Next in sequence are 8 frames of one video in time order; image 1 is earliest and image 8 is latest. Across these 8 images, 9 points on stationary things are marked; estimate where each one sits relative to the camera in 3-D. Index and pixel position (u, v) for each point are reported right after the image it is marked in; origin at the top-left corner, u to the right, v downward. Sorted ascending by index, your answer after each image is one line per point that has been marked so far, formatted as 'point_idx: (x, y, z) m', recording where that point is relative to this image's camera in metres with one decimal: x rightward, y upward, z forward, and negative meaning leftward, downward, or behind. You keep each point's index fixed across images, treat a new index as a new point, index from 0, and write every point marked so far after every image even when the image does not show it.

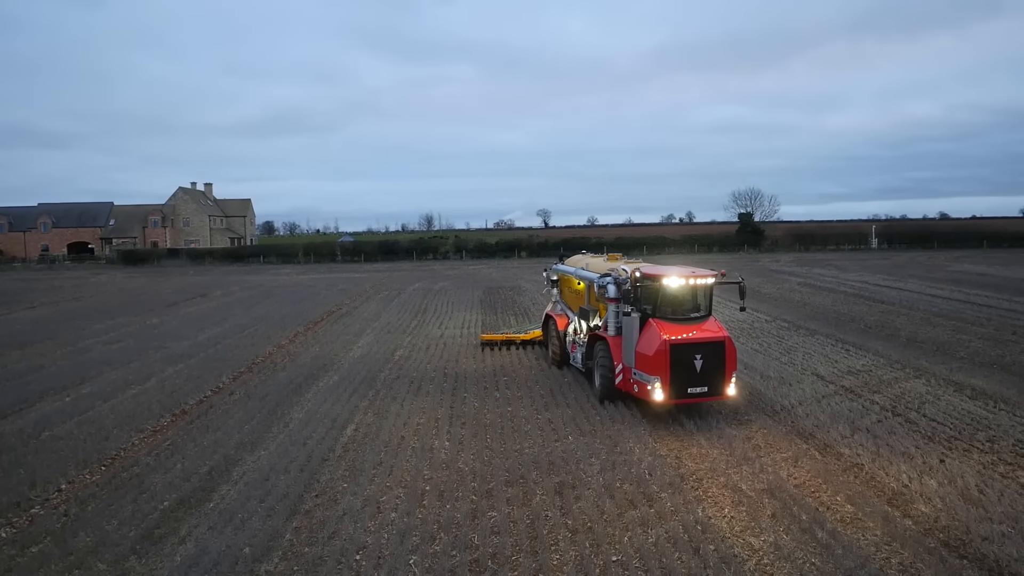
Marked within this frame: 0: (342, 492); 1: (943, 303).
0: (-1.8, -2.2, +7.2) m
1: (+12.5, -0.5, +18.9) m
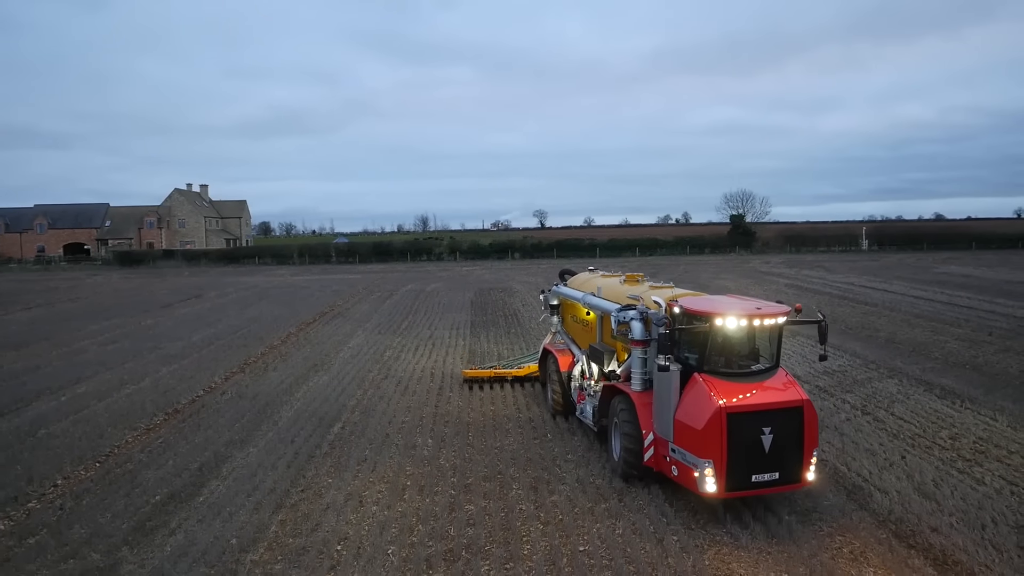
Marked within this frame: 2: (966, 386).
0: (-2.1, -2.2, +7.5) m
1: (+12.2, -0.6, +19.3) m
2: (+7.6, -1.6, +11.3) m
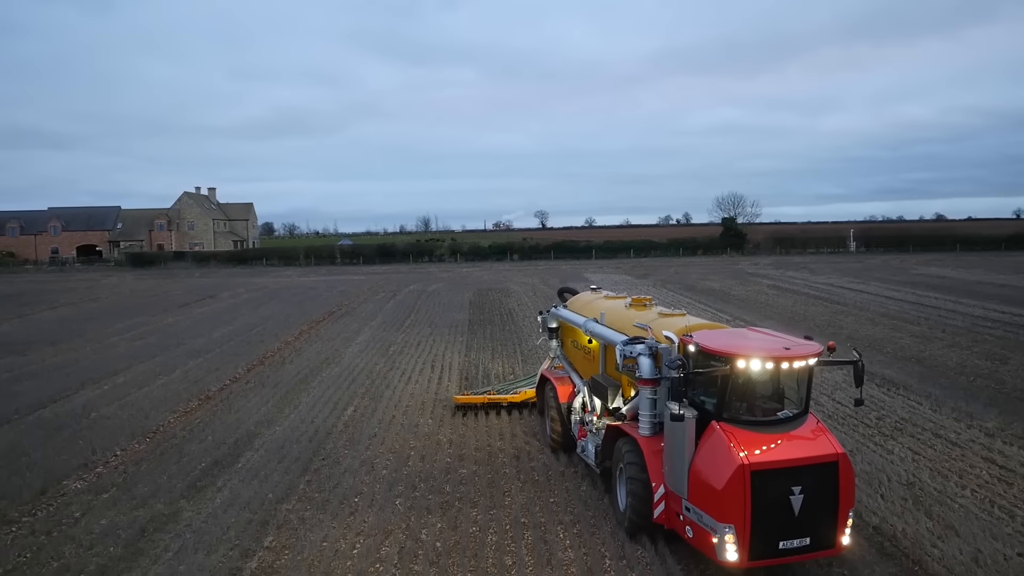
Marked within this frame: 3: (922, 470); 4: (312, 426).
0: (-2.3, -2.2, +9.0) m
1: (+12.0, -0.6, +20.7) m
2: (+7.4, -1.6, +12.7) m
3: (+5.0, -2.2, +8.3) m
4: (-3.1, -2.1, +10.2) m
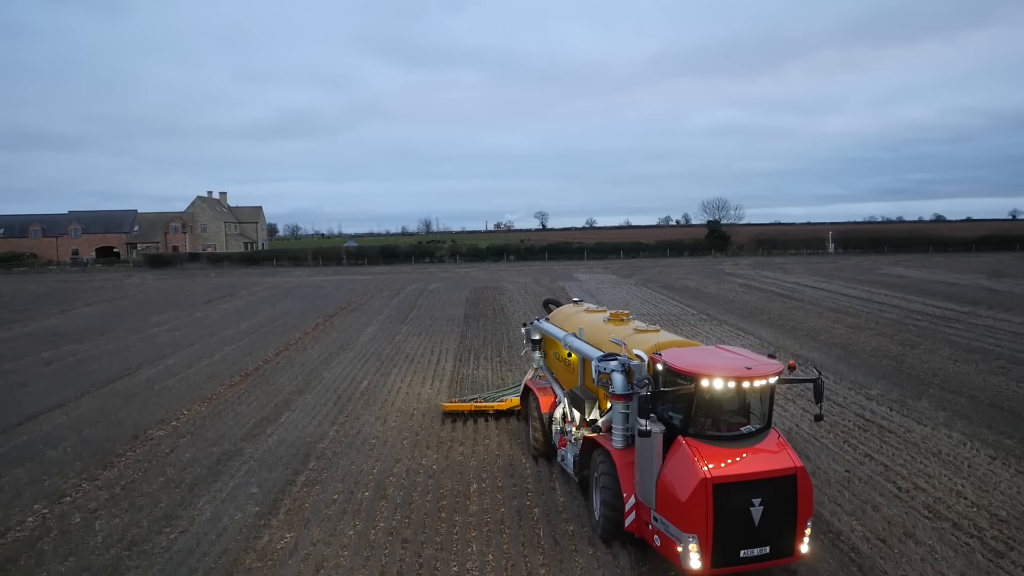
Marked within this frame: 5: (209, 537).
0: (-2.6, -2.2, +11.6) m
1: (+11.7, -0.5, +23.3) m
2: (+7.1, -1.6, +15.3) m
3: (+4.7, -2.1, +10.8) m
4: (-3.4, -2.0, +12.7) m
5: (-3.3, -2.7, +7.4) m
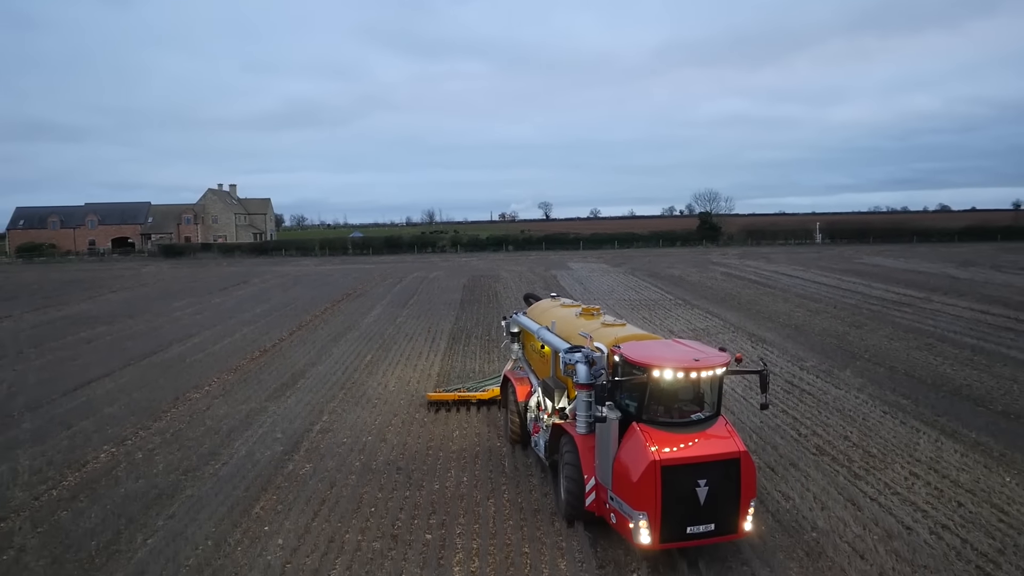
0: (-3.0, -1.9, +13.6) m
1: (+11.4, -0.1, +25.1) m
2: (+6.7, -1.2, +17.2) m
3: (+4.3, -1.9, +12.8) m
4: (-3.7, -1.7, +14.8) m
5: (-3.7, -2.5, +9.4) m
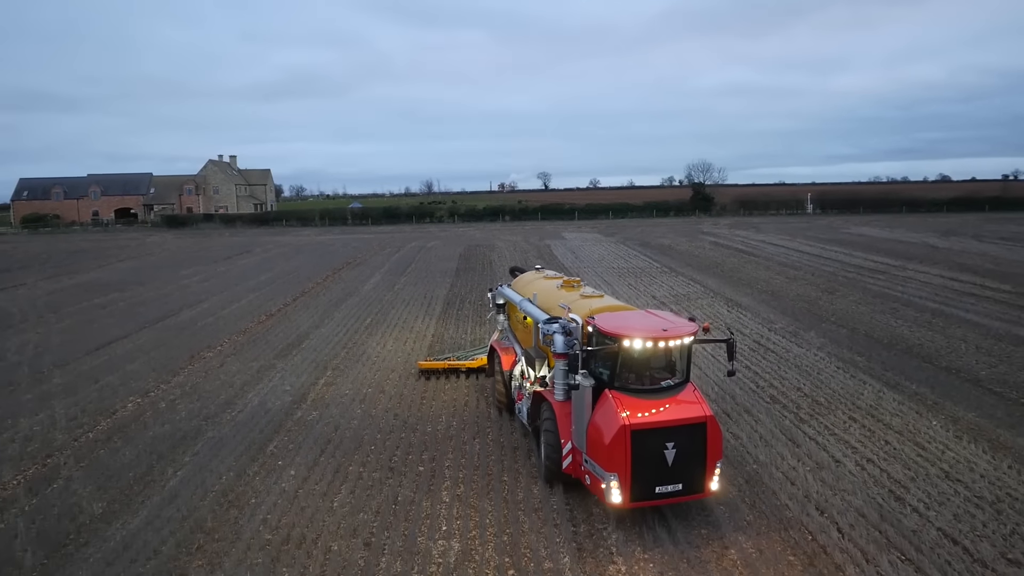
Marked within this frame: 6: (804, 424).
0: (-3.2, -1.2, +14.6) m
1: (+11.2, +1.2, +26.1) m
2: (+6.5, -0.4, +18.2) m
3: (+4.1, -1.2, +13.8) m
4: (-4.0, -1.0, +15.8) m
5: (-4.0, -2.0, +10.5) m
6: (+4.2, -2.0, +9.7) m
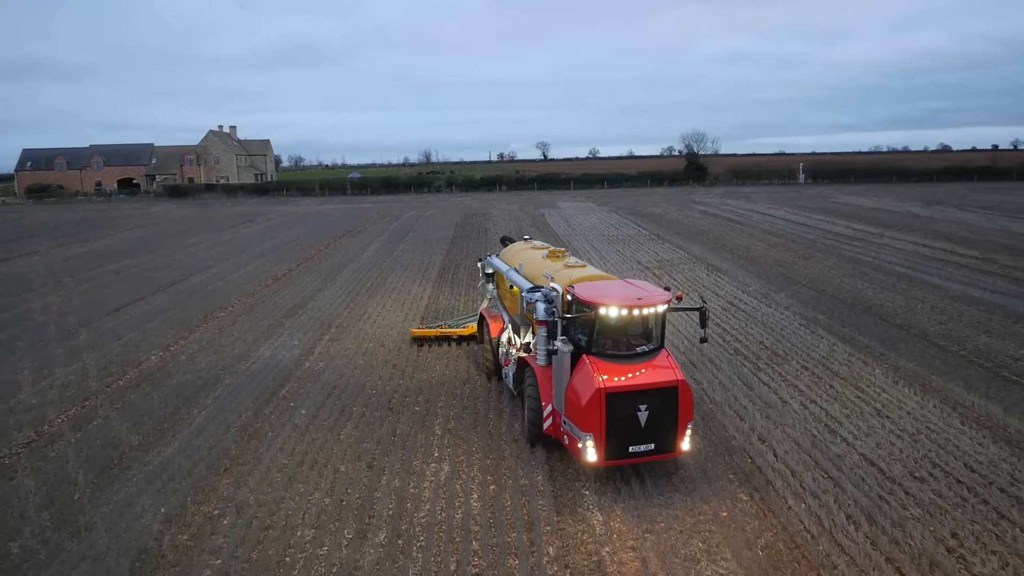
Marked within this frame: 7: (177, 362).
0: (-3.4, -0.3, +15.7) m
1: (+11.0, +2.5, +27.1) m
2: (+6.3, +0.6, +19.3) m
3: (+3.9, -0.4, +14.9) m
4: (-4.2, -0.1, +16.9) m
5: (-4.2, -1.3, +11.6) m
6: (+4.0, -1.3, +10.8) m
7: (-5.9, -1.3, +11.8) m
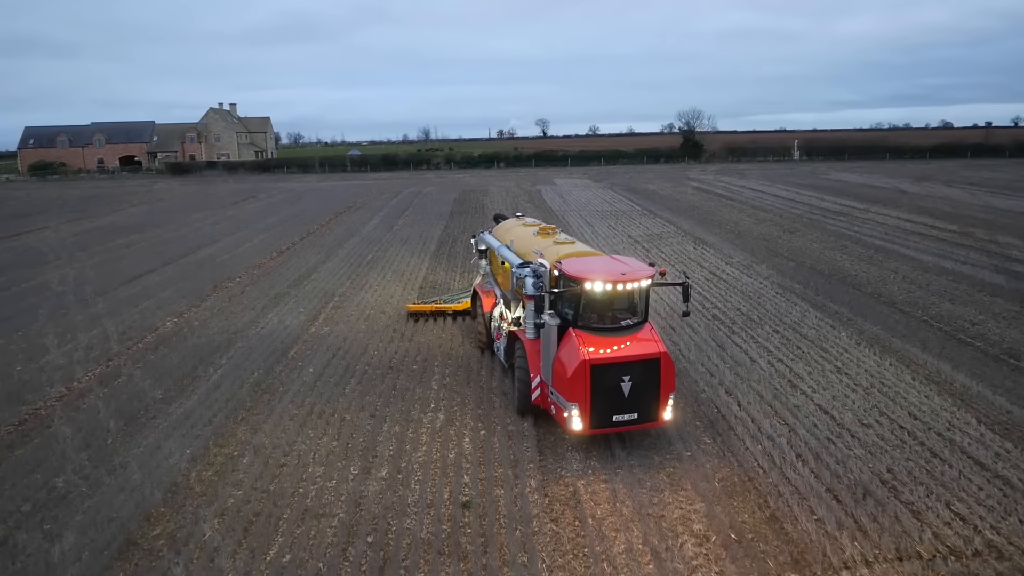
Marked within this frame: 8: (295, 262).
0: (-3.6, +0.3, +16.5) m
1: (+10.8, +3.6, +27.8) m
2: (+6.1, +1.4, +20.0) m
3: (+3.7, +0.3, +15.7) m
4: (-4.3, +0.6, +17.7) m
5: (-4.3, -0.8, +12.5) m
6: (+3.9, -0.8, +11.7) m
7: (-6.1, -0.7, +12.7) m
8: (-5.8, +0.8, +18.3) m
